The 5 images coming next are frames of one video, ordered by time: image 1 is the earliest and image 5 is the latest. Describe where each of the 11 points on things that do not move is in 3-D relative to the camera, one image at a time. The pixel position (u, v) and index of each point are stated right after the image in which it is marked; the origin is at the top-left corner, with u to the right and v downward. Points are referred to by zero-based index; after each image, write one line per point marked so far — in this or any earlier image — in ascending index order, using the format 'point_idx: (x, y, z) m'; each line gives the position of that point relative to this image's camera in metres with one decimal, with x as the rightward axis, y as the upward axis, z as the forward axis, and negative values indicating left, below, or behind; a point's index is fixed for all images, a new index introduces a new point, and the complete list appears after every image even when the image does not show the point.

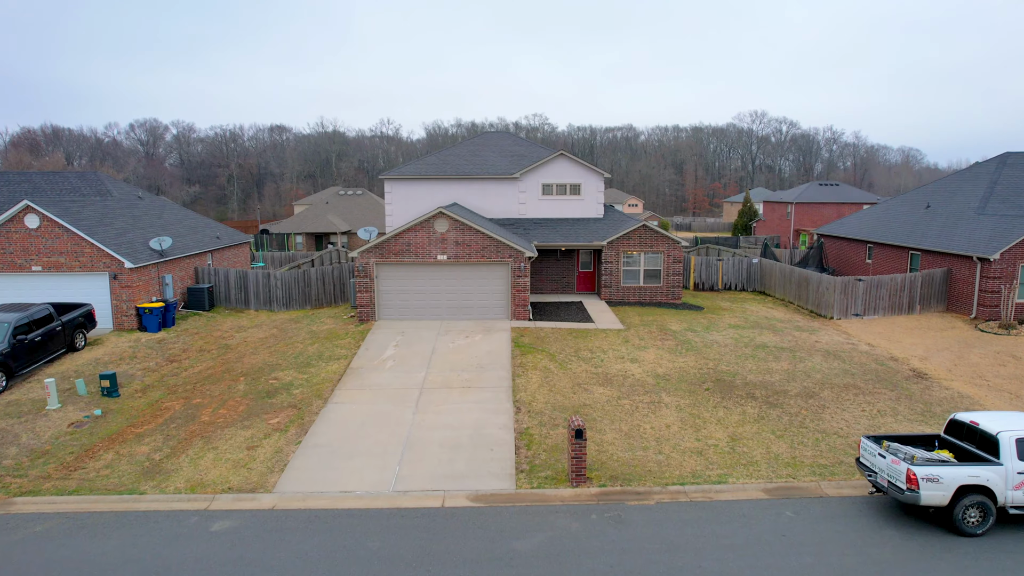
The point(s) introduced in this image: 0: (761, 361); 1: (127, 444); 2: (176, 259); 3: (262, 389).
0: (+4.1, -1.2, +13.0) m
1: (-4.7, -1.9, +9.5) m
2: (-7.5, +0.7, +17.4) m
3: (-3.8, -1.5, +11.8) m
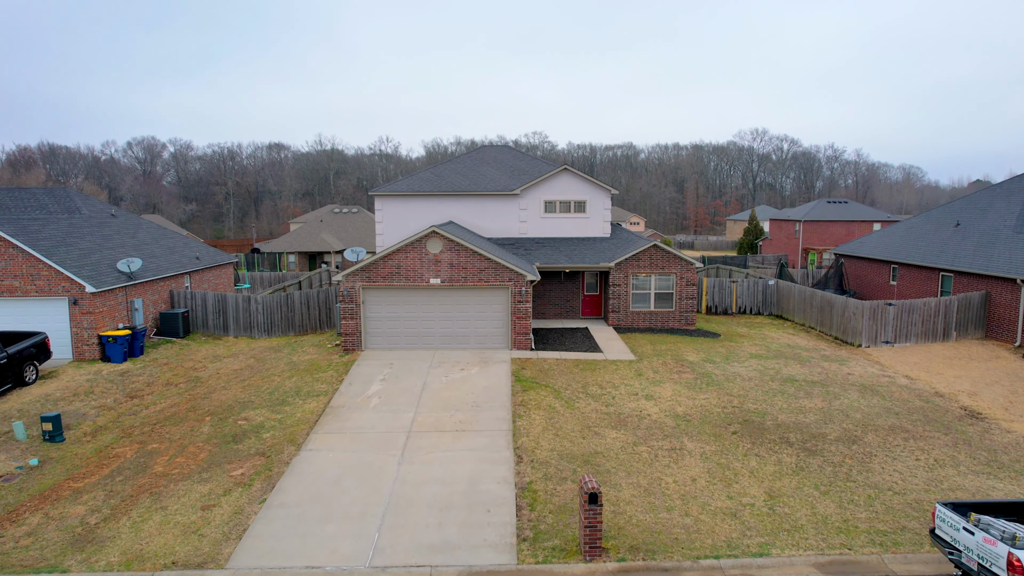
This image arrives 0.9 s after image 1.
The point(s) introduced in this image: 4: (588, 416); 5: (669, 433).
0: (+4.1, -1.6, +11.6) m
1: (-4.7, -2.2, +8.1) m
2: (-7.5, +0.1, +16.0) m
3: (-3.8, -1.9, +10.4) m
4: (+1.0, -1.8, +10.7) m
5: (+2.0, -1.9, +10.1) m
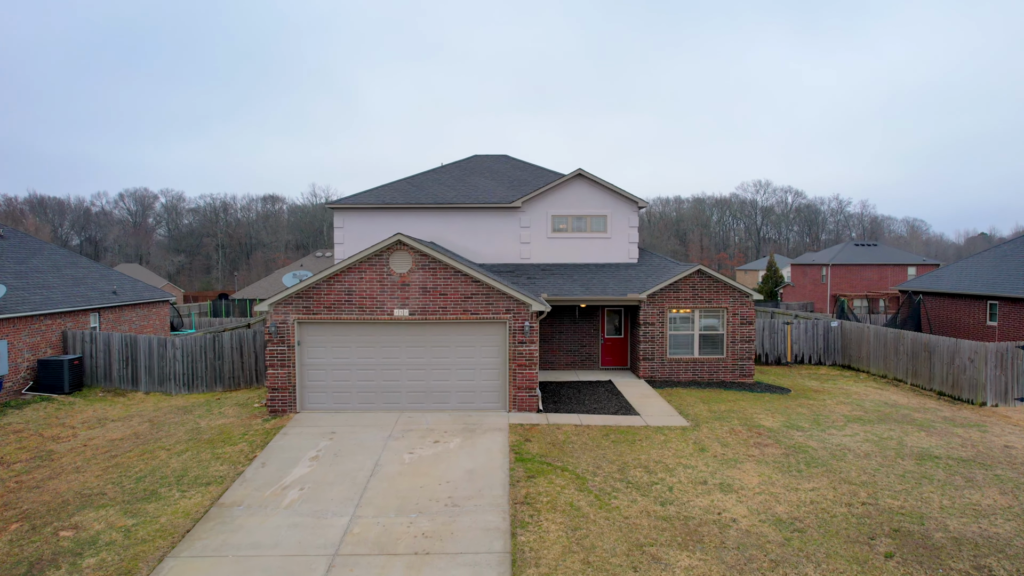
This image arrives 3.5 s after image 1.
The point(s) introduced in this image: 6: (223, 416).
0: (+4.1, -1.9, +7.4) m
1: (-4.7, -2.2, +3.8) m
2: (-7.5, -0.4, +11.9) m
3: (-3.8, -2.1, +6.2) m
4: (+1.0, -2.0, +6.5) m
5: (+2.0, -2.0, +5.9) m
6: (-3.9, -1.7, +10.5) m
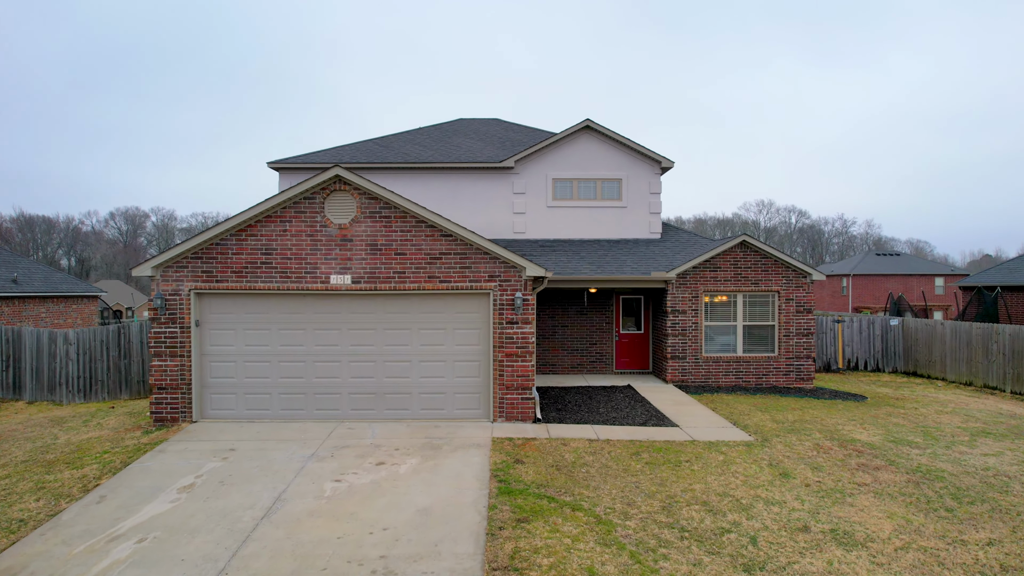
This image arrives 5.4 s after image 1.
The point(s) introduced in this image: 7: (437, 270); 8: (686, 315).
0: (+4.0, -1.4, +4.5) m
1: (-4.8, -1.7, +0.9) m
2: (-7.6, -0.1, +9.0) m
3: (-3.9, -1.6, +3.2) m
4: (+0.9, -1.5, +3.5) m
5: (+1.9, -1.5, +3.0) m
6: (-4.0, -1.4, +7.6) m
7: (-0.7, +0.2, +7.1) m
8: (+2.2, -0.3, +10.0) m
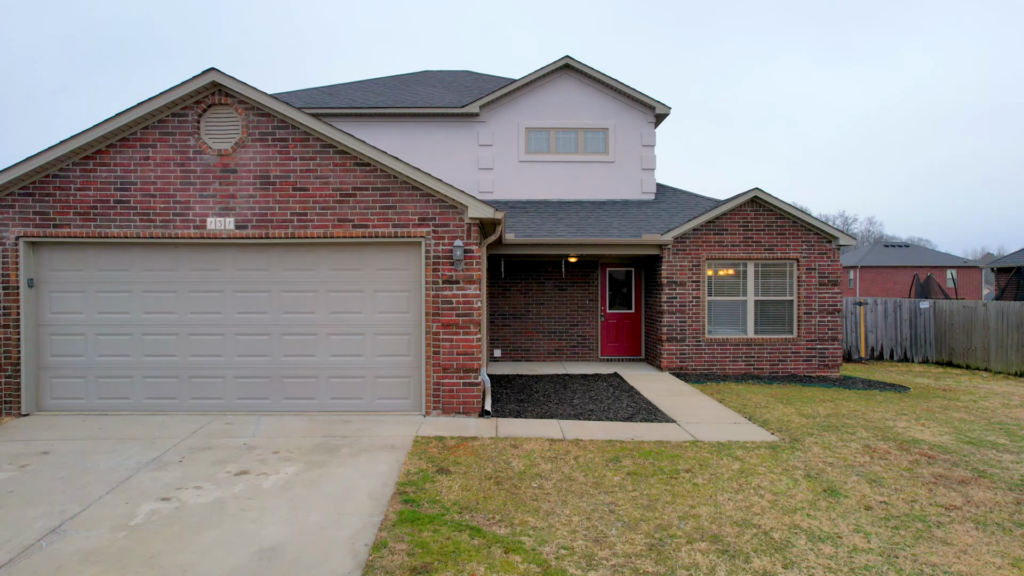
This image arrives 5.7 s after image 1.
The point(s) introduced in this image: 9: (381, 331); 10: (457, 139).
0: (+3.6, -1.1, +2.7) m
1: (-5.2, -1.3, -0.9) m
2: (-8.0, +0.2, +7.2) m
3: (-4.3, -1.2, +1.4) m
4: (+0.5, -1.1, +1.8) m
5: (+1.5, -1.2, +1.2) m
6: (-4.4, -1.0, +5.8) m
7: (-1.1, +0.5, +5.3) m
8: (+1.8, 0.0, +8.2) m
9: (-0.9, -0.3, +5.4) m
10: (-0.6, +1.8, +9.4) m
